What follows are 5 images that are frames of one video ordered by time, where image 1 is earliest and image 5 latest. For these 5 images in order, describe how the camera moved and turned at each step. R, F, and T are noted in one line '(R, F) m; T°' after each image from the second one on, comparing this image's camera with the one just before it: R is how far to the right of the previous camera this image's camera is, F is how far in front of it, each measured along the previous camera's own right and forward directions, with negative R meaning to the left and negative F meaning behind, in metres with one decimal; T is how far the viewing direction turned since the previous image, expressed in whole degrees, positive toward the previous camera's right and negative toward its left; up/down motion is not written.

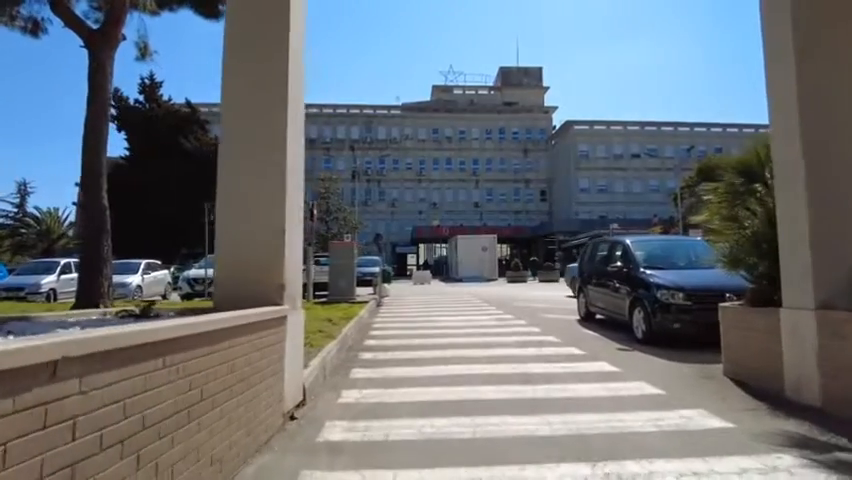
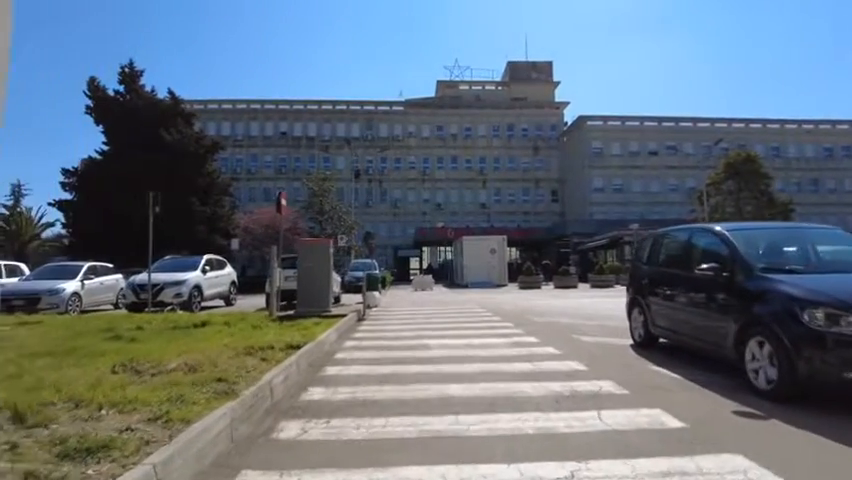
(+0.4, +4.4) m; -1°
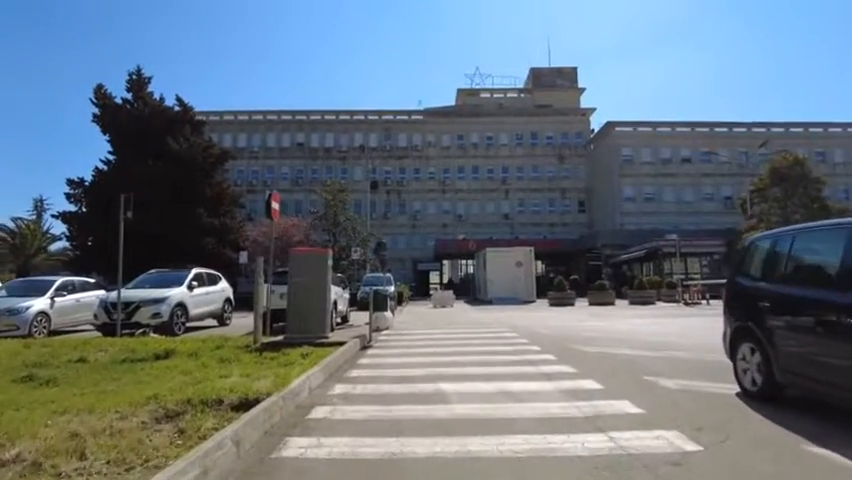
(+0.1, +3.0) m; -2°
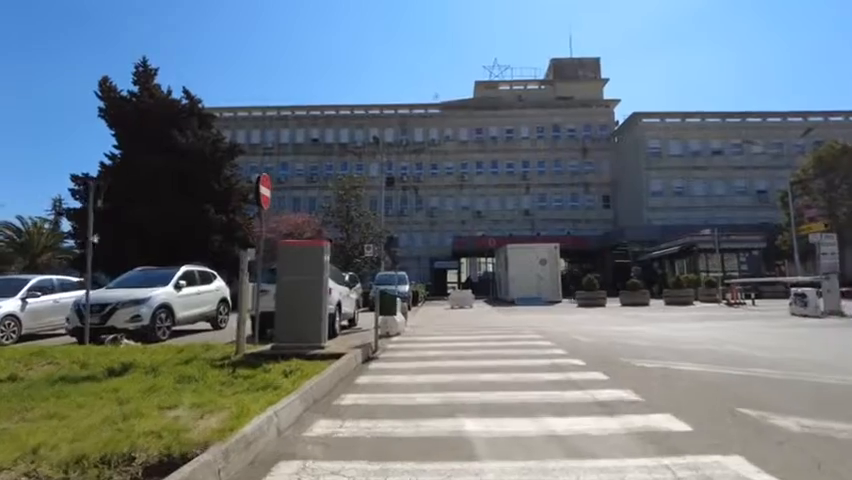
(0.0, +2.3) m; -2°
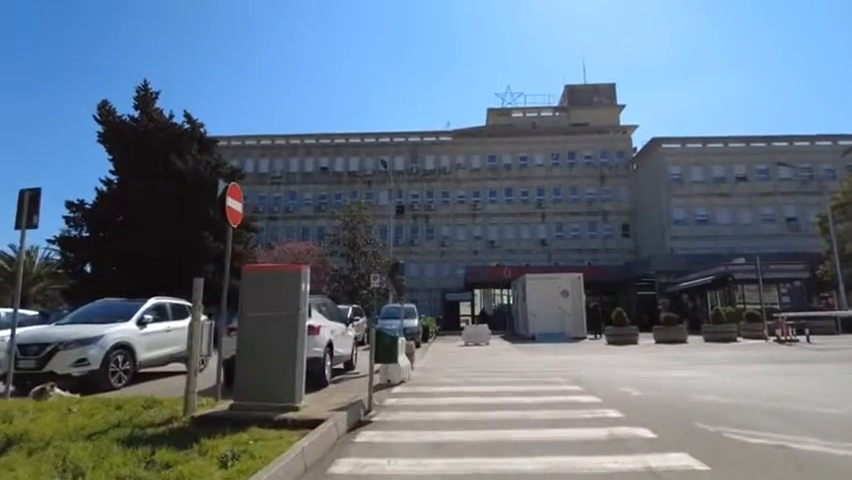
(0.0, +2.7) m; -1°
